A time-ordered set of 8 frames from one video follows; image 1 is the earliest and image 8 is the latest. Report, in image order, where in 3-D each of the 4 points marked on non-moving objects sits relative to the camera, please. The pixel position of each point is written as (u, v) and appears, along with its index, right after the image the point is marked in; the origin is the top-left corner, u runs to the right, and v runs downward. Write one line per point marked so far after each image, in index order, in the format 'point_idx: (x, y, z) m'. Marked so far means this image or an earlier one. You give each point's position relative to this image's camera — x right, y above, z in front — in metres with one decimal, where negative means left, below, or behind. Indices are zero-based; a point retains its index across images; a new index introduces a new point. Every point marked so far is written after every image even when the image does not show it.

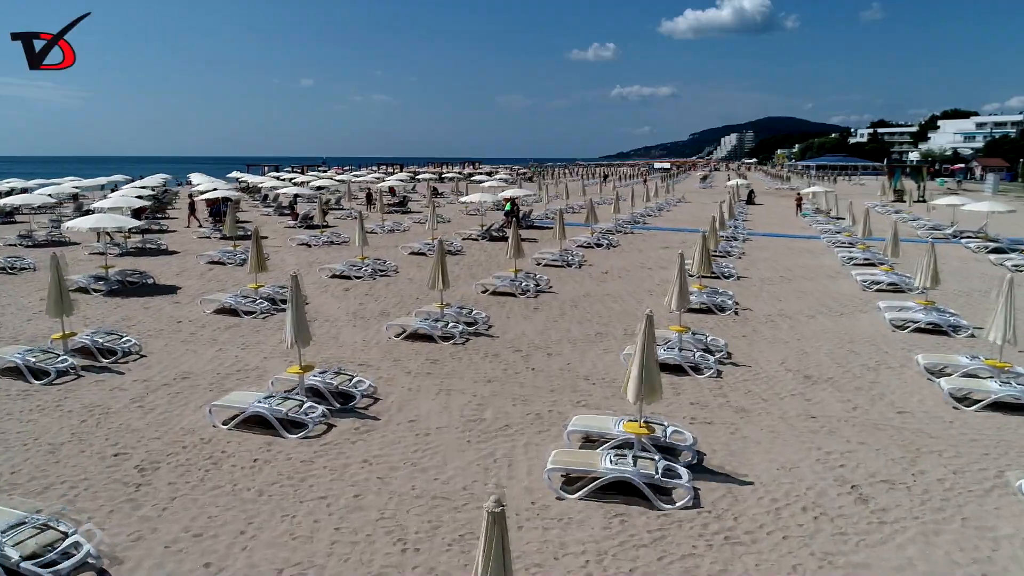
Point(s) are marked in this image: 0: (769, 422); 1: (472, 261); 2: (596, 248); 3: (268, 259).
0: (+2.5, -1.3, +6.6) m
1: (-0.9, +0.6, +15.5) m
2: (+2.3, +1.1, +18.1) m
3: (-5.6, +0.6, +15.3) m
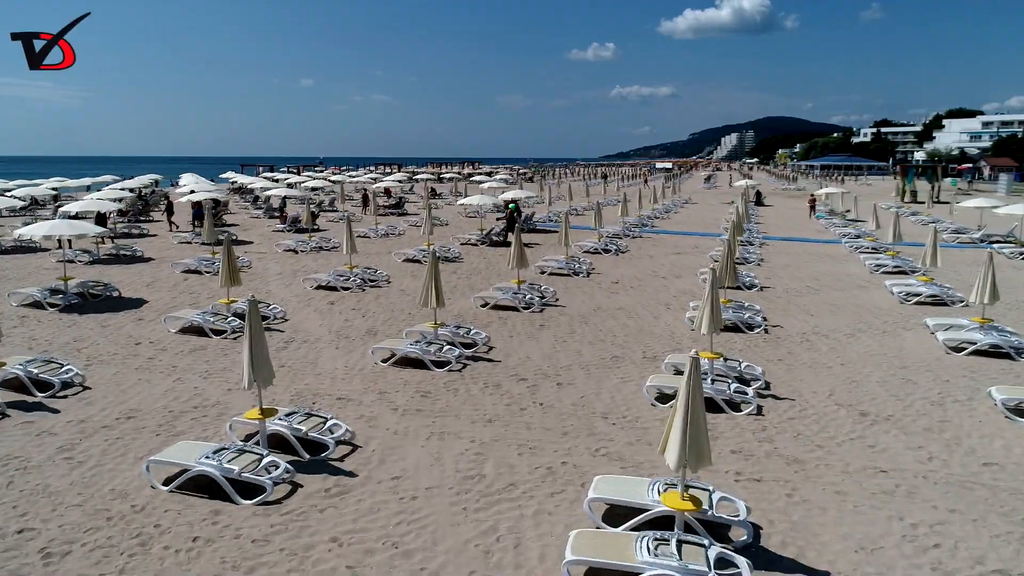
0: (+2.6, -1.5, +5.4) m
1: (-0.9, +0.4, +14.3) m
2: (+2.3, +0.9, +16.9) m
3: (-5.6, +0.4, +14.2) m
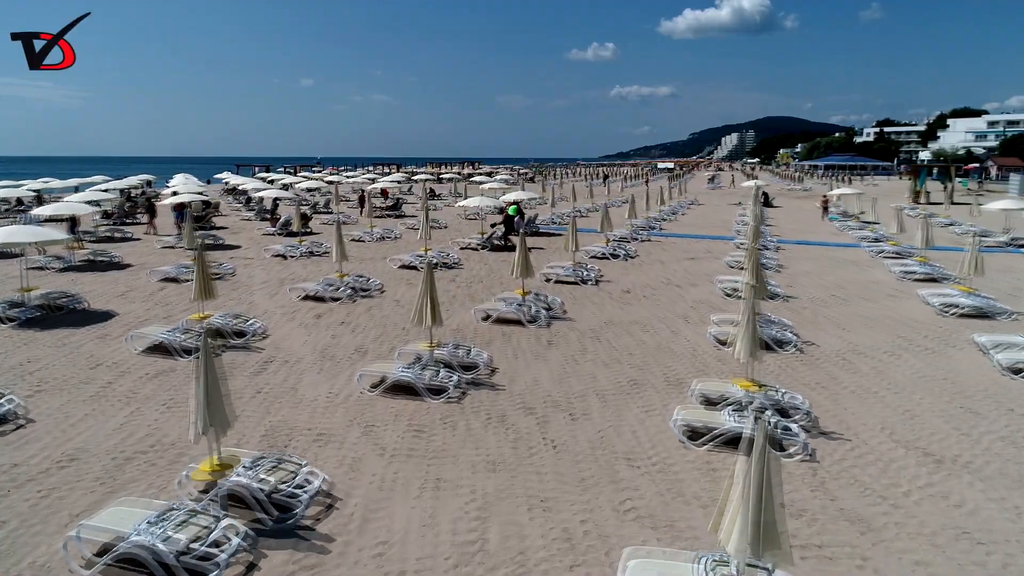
0: (+2.6, -1.7, +4.4) m
1: (-0.8, +0.2, +13.3) m
2: (+2.4, +0.7, +15.9) m
3: (-5.5, +0.2, +13.2) m
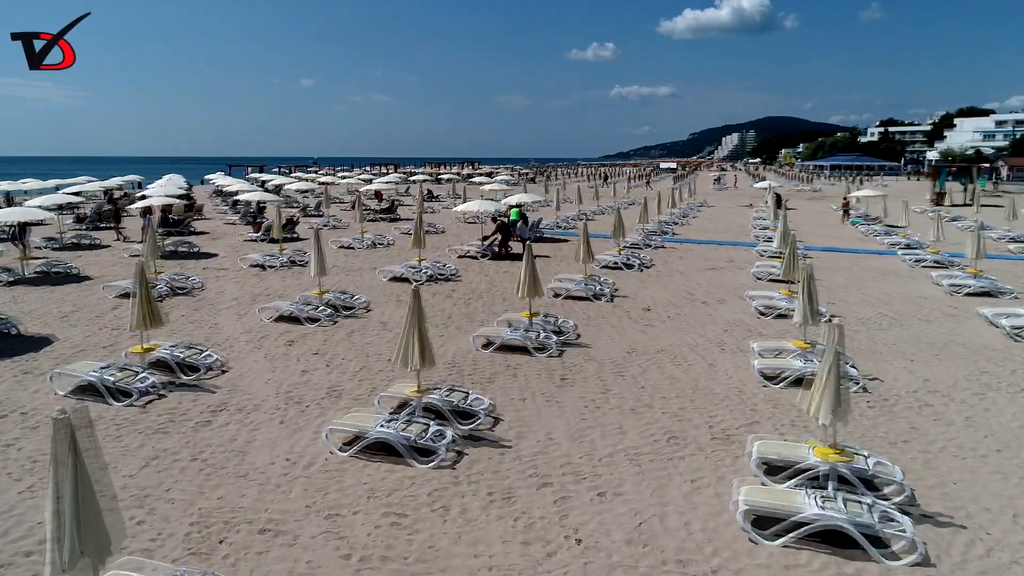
0: (+2.7, -2.0, +2.9) m
1: (-0.7, -0.1, +11.8) m
2: (+2.4, +0.4, +14.4) m
3: (-5.4, 0.0, +11.6) m
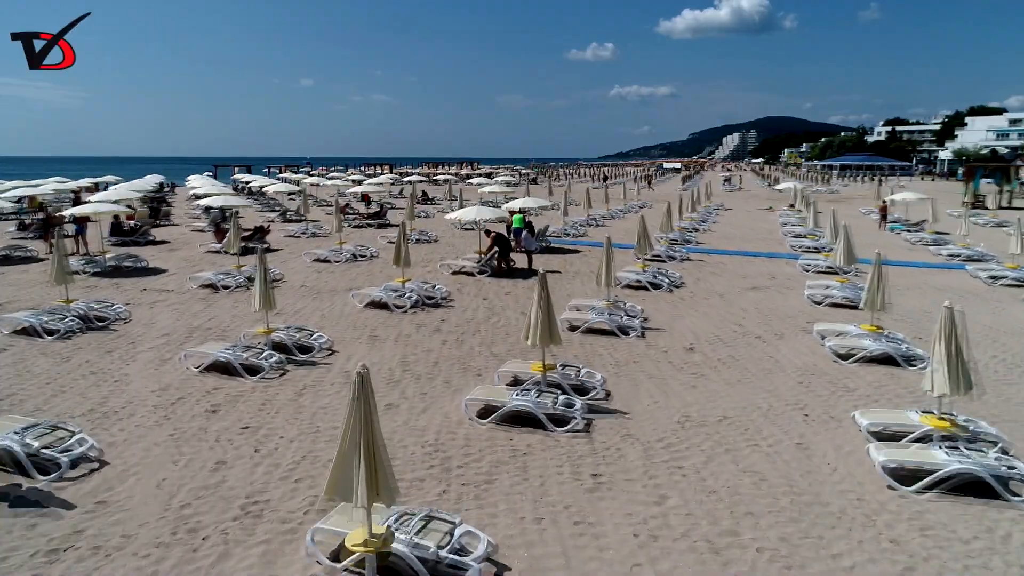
0: (+2.8, -2.5, +0.5) m
1: (-0.7, -0.5, +9.4) m
2: (+2.5, 0.0, +12.0) m
3: (-5.4, -0.5, +9.2) m
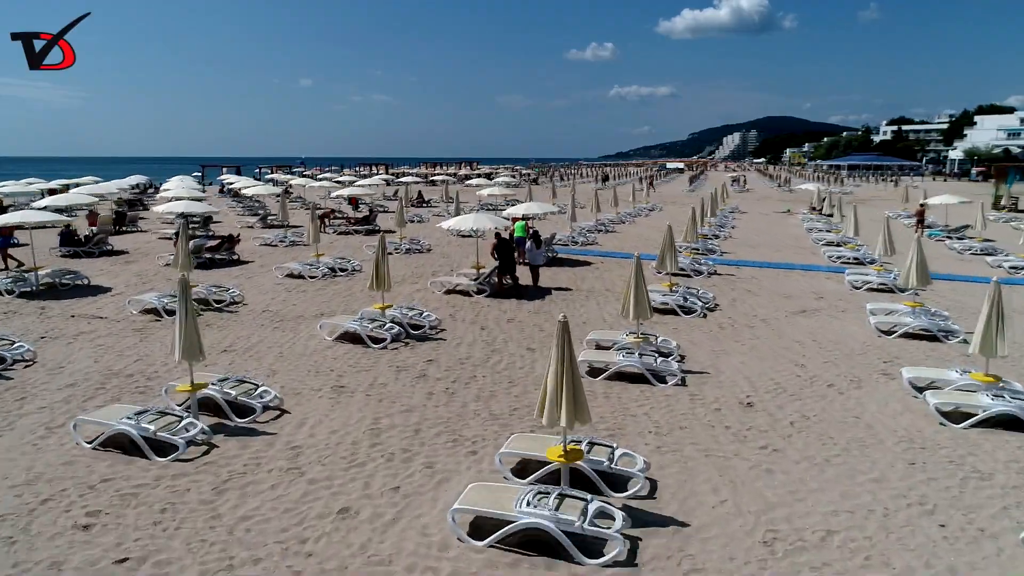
0: (+2.8, -2.8, -1.5) m
1: (-0.6, -0.9, +7.4) m
2: (+2.6, -0.4, +10.0) m
3: (-5.3, -0.9, +7.3) m
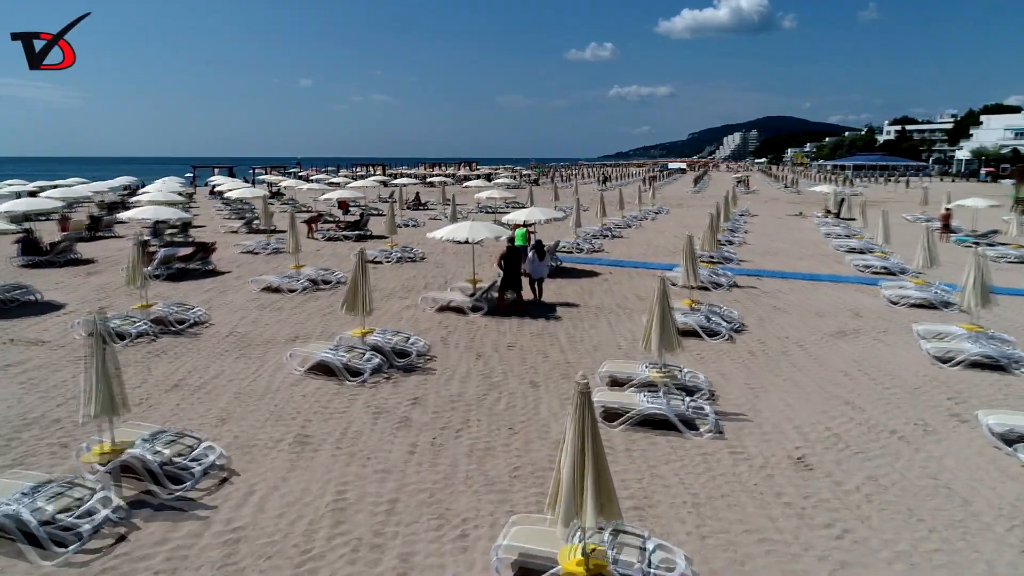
0: (+2.9, -3.1, -2.7) m
1: (-0.6, -1.2, +6.2) m
2: (+2.6, -0.7, +8.8) m
3: (-5.3, -1.1, +6.0) m
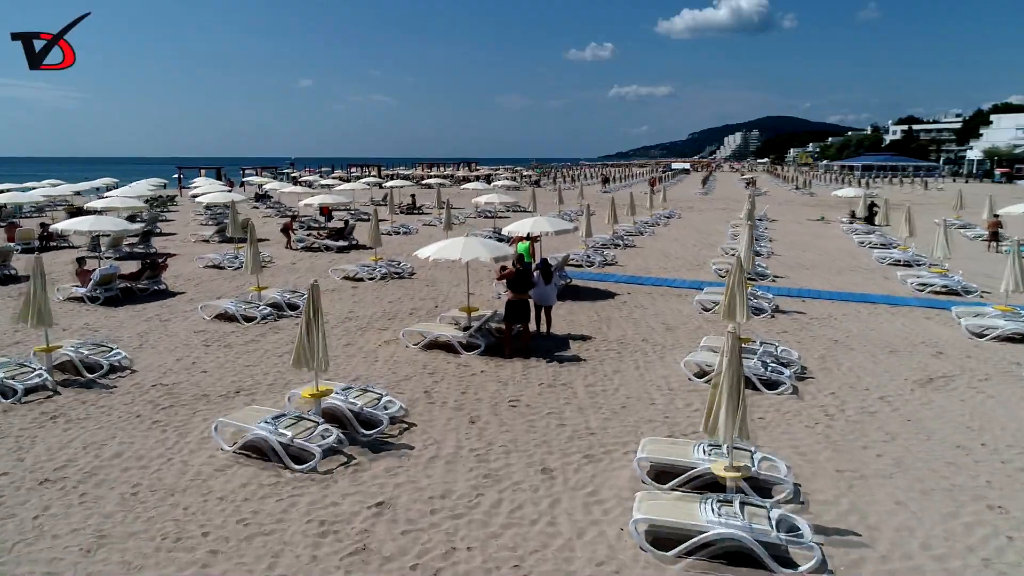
0: (+2.9, -3.5, -4.7) m
1: (-0.6, -1.6, +4.2) m
2: (+2.6, -1.1, +6.8) m
3: (-5.3, -1.5, +4.1) m
